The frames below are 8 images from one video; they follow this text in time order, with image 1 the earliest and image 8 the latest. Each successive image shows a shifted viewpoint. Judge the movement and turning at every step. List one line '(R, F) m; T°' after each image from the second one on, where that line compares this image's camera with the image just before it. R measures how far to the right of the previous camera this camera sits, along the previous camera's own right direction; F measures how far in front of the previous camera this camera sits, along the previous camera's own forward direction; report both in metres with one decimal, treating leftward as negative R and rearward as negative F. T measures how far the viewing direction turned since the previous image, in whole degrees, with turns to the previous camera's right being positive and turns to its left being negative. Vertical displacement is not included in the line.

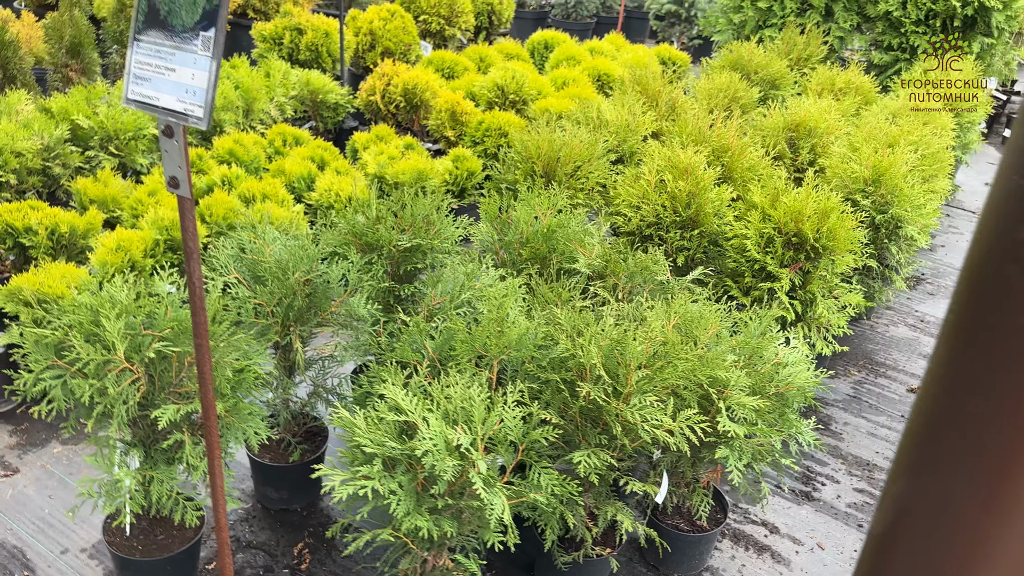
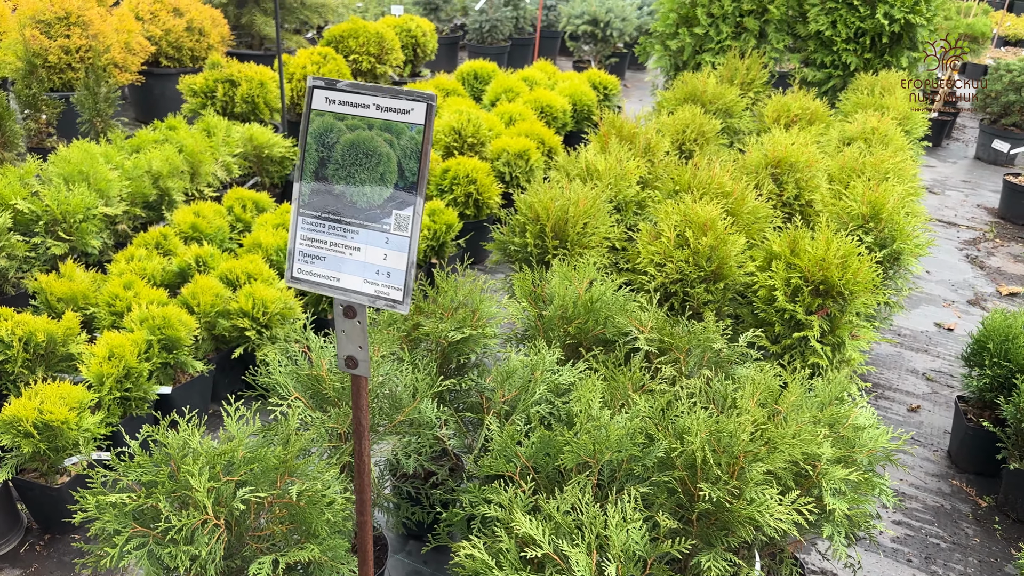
(-0.6, +0.1) m; +7°
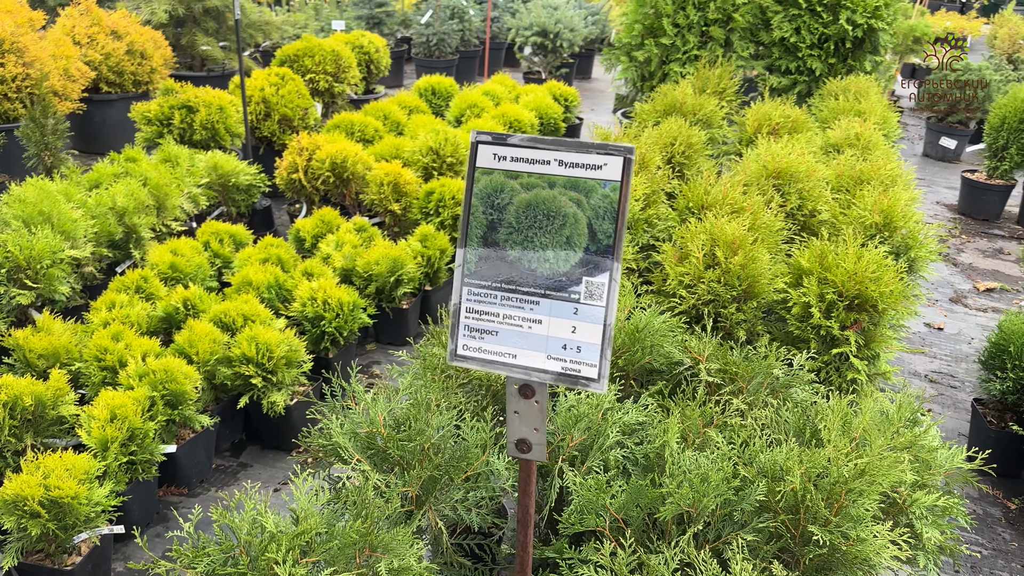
(-0.4, +0.2) m; +5°
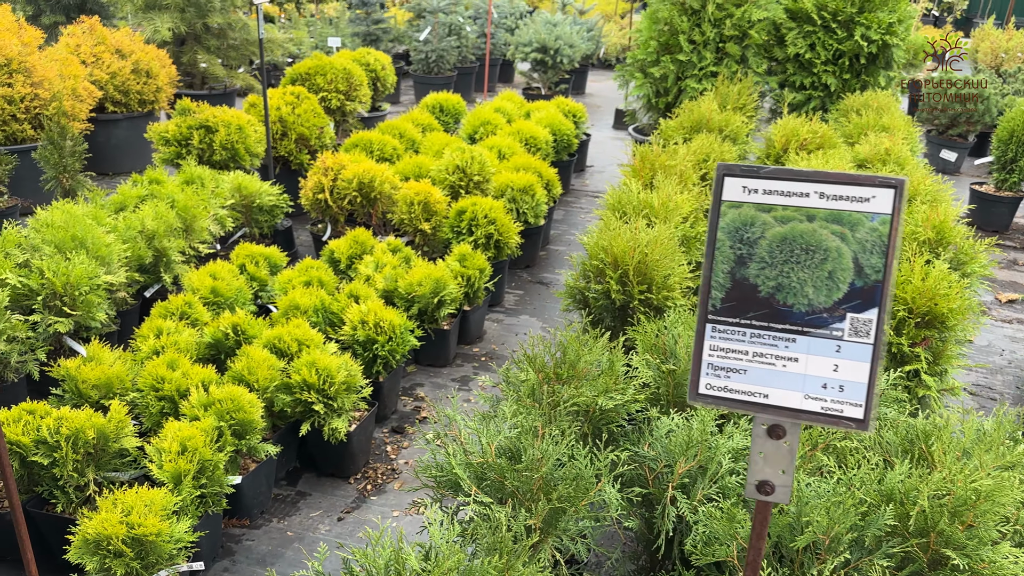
(-0.4, 0.0) m; +2°
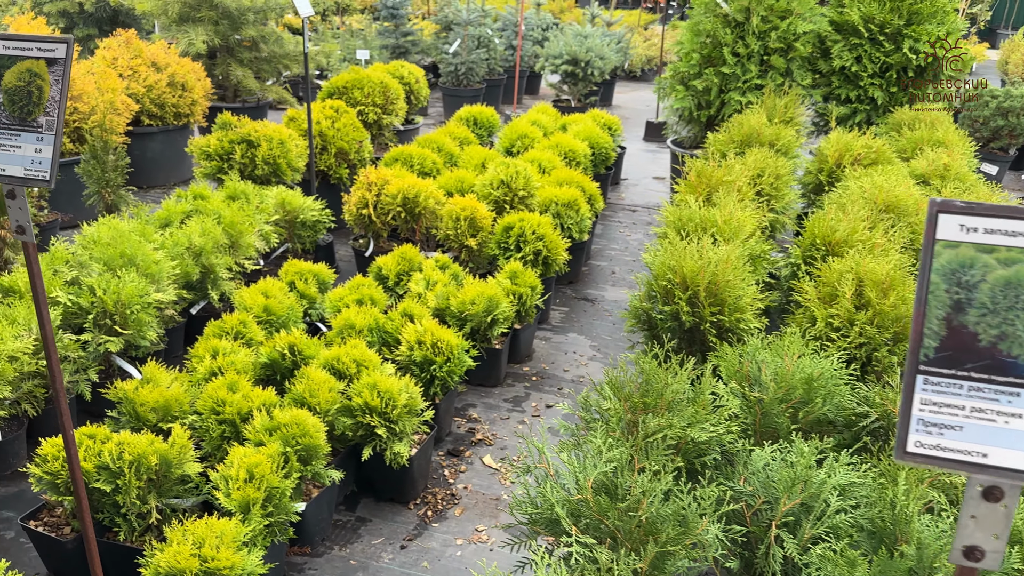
(-0.3, +0.1) m; -1°
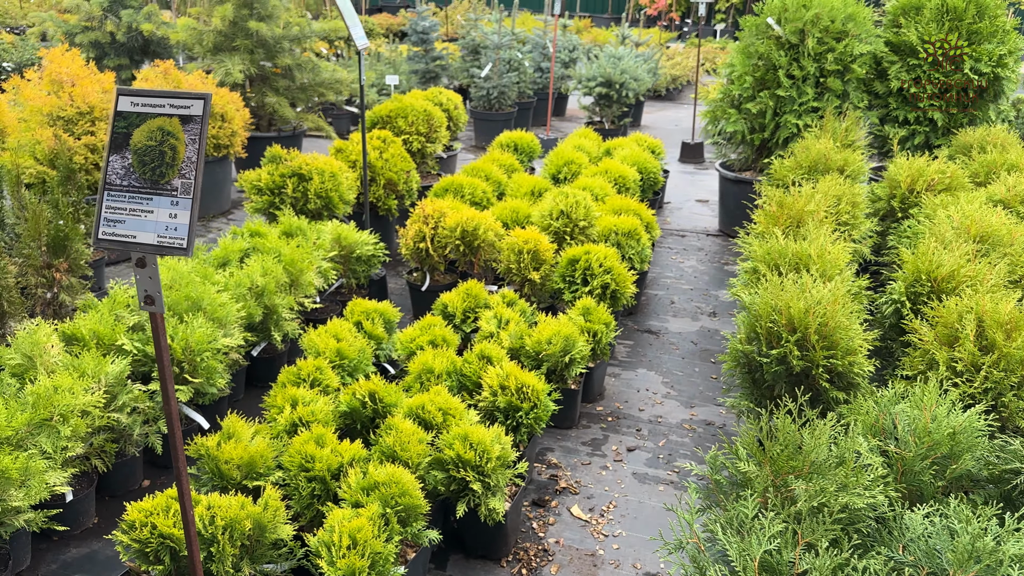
(-0.4, +0.2) m; 0°
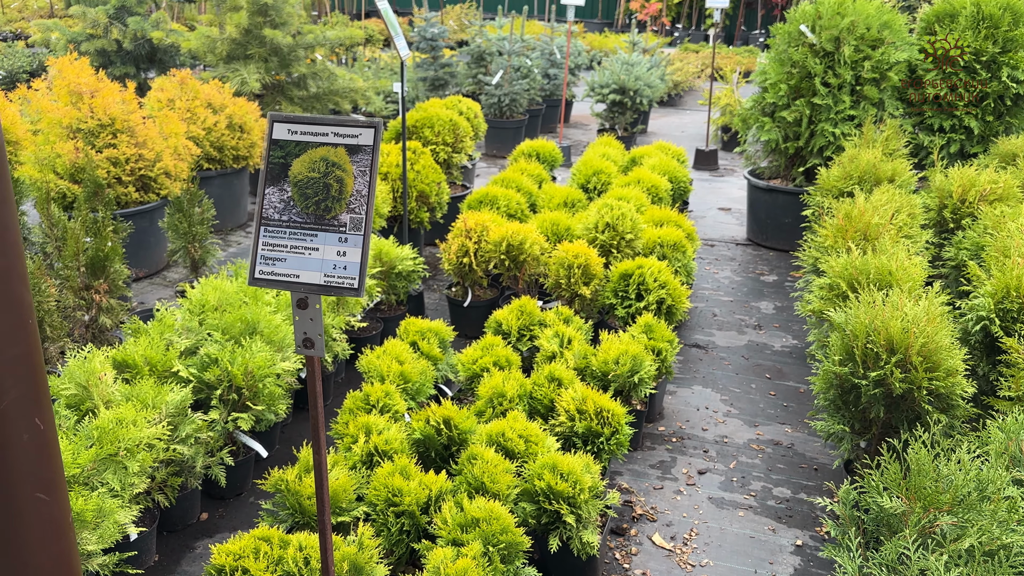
(-0.5, +0.2) m; +2°
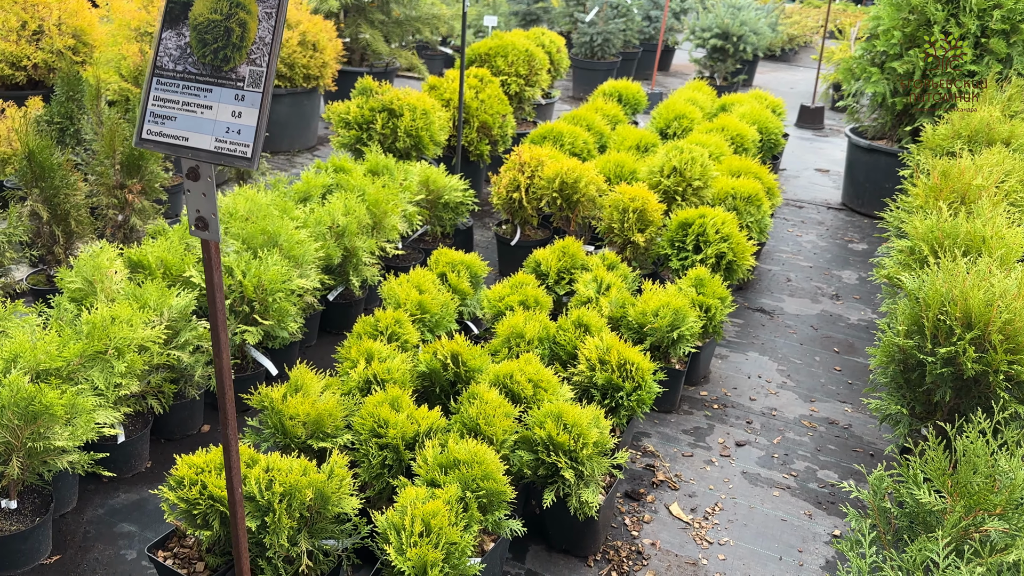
(+0.3, +0.4) m; -6°
